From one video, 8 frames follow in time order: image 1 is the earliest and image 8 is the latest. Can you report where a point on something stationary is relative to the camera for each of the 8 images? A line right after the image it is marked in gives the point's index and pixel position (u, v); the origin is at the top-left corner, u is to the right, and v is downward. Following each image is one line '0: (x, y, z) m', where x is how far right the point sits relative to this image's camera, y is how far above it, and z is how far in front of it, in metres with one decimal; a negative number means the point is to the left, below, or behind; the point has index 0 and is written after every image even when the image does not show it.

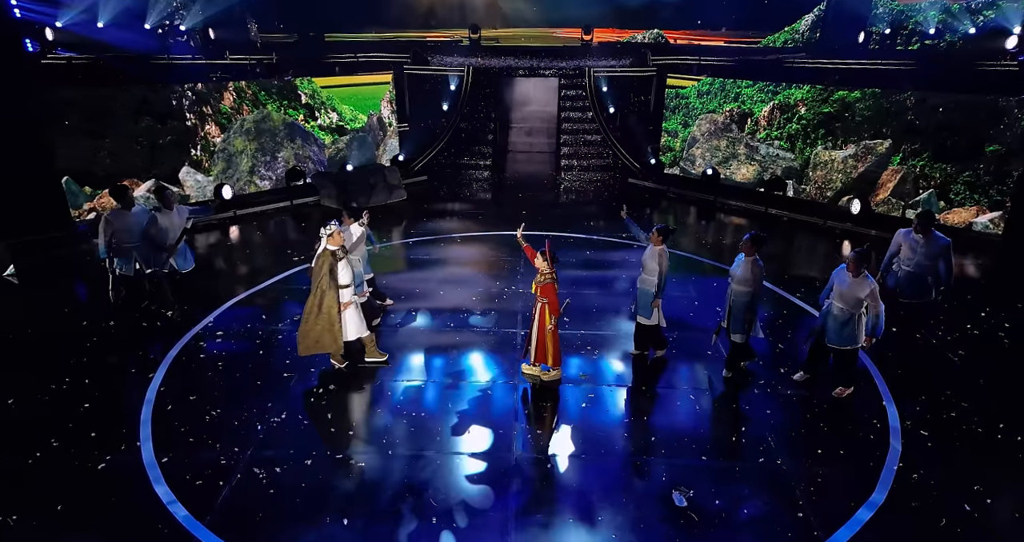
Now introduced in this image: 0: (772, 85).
0: (+5.1, +3.7, +10.2) m
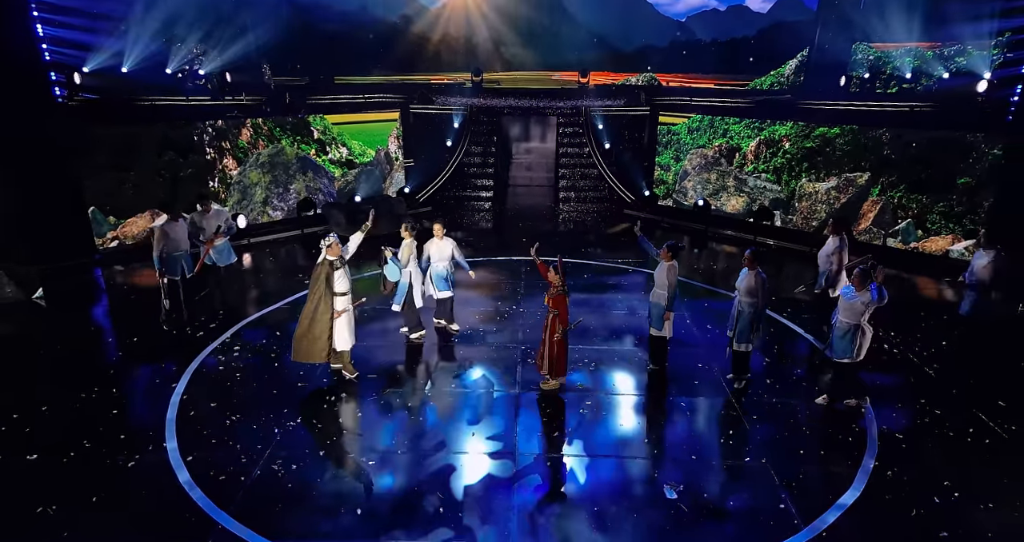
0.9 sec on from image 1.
0: (+5.1, +3.2, +10.9) m
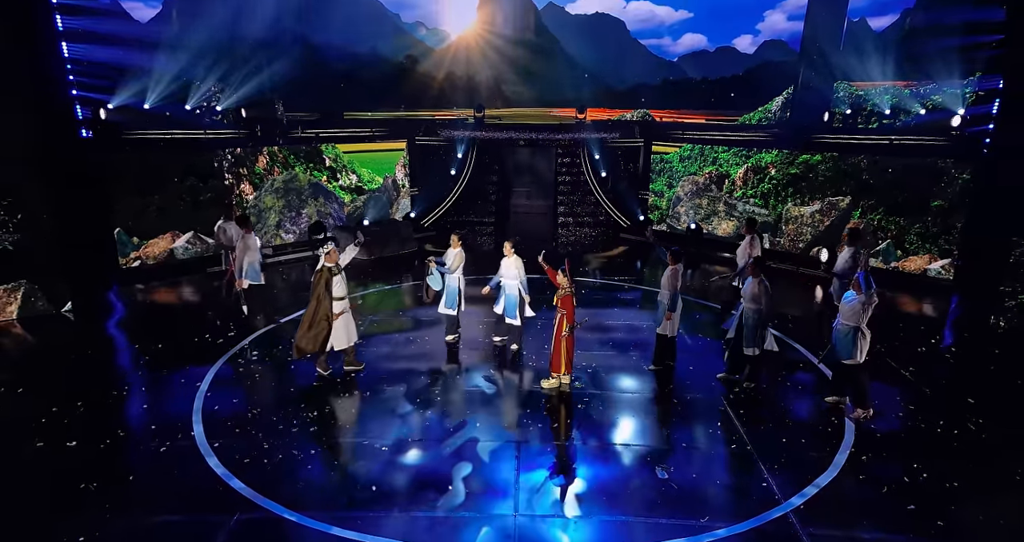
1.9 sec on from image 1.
0: (+5.2, +2.7, +11.6) m
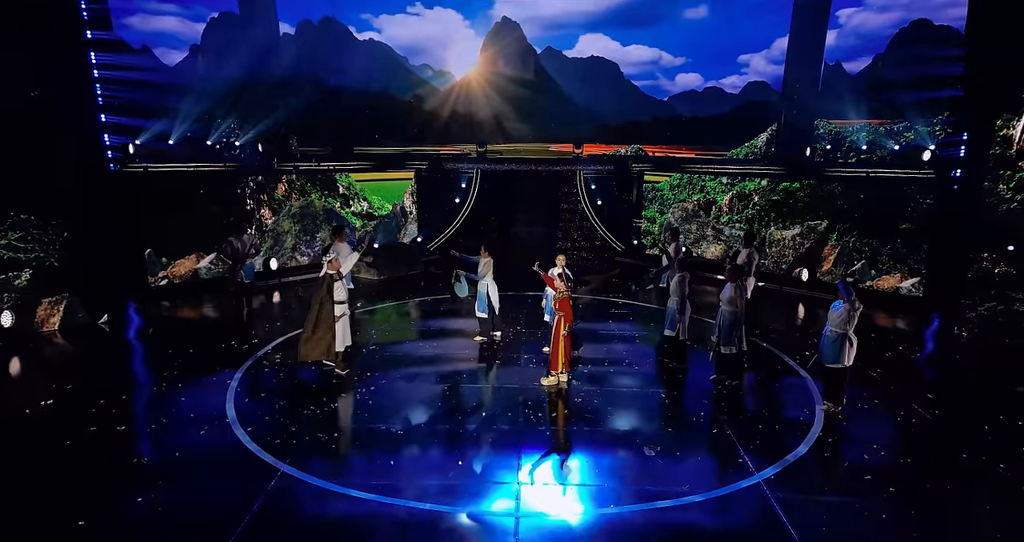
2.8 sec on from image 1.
0: (+5.2, +2.2, +12.5) m
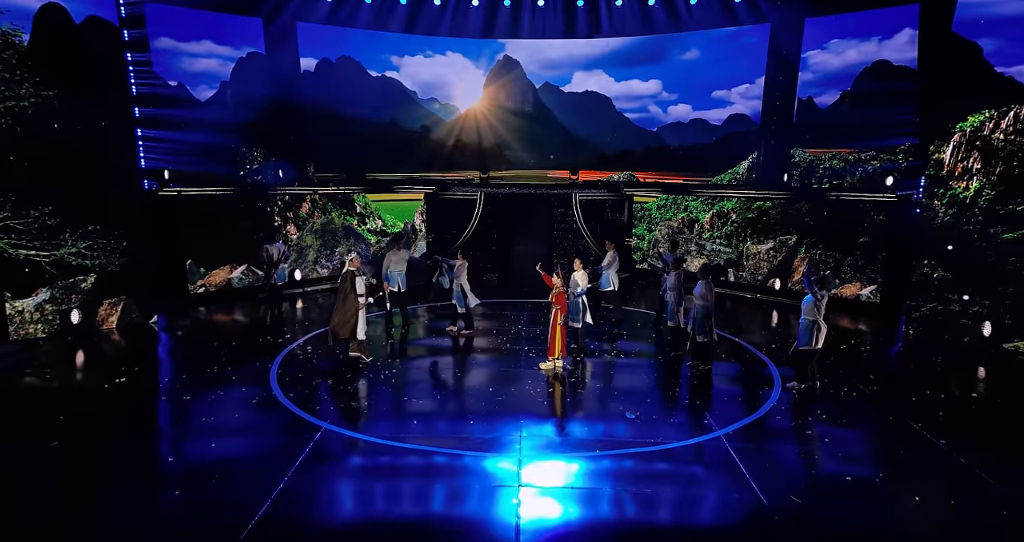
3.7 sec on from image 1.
0: (+5.2, +1.9, +13.8) m
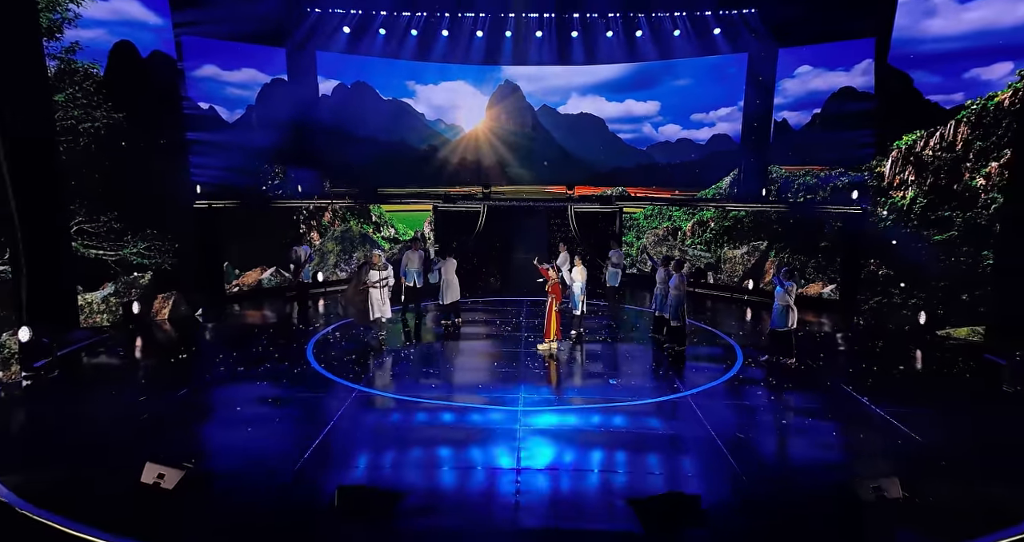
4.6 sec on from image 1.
0: (+5.3, +1.7, +15.2) m
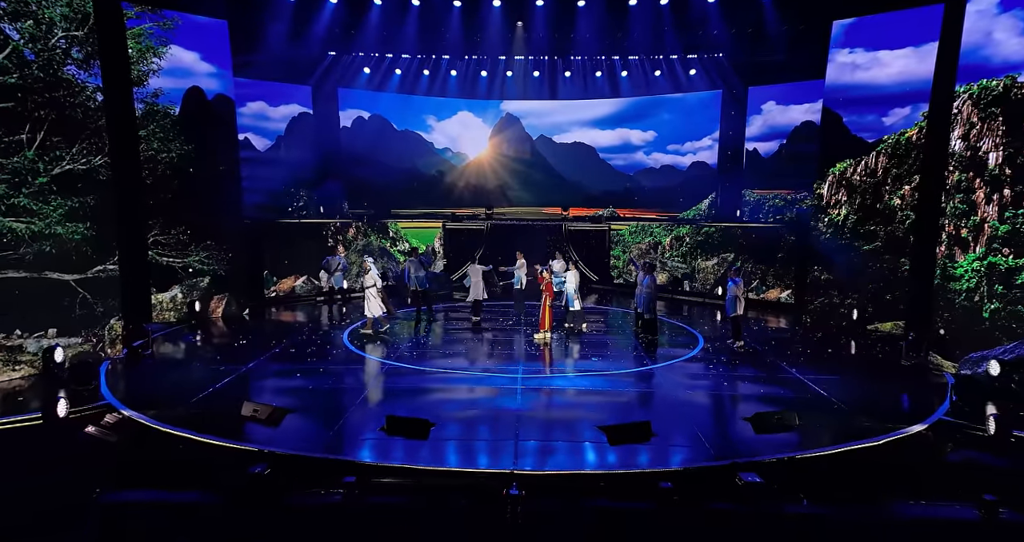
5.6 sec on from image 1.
0: (+5.3, +1.4, +17.3) m
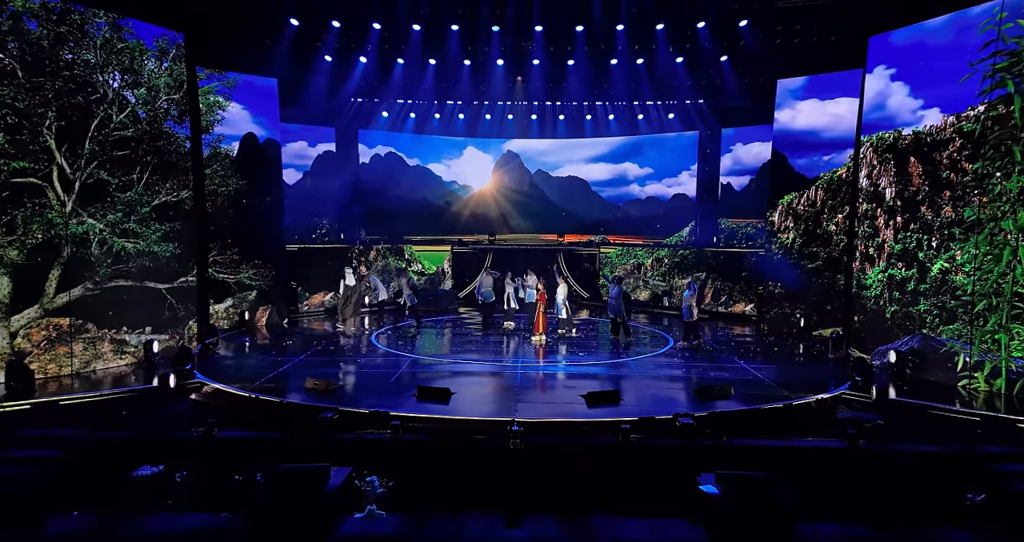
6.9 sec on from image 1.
0: (+5.3, +0.7, +19.7) m
